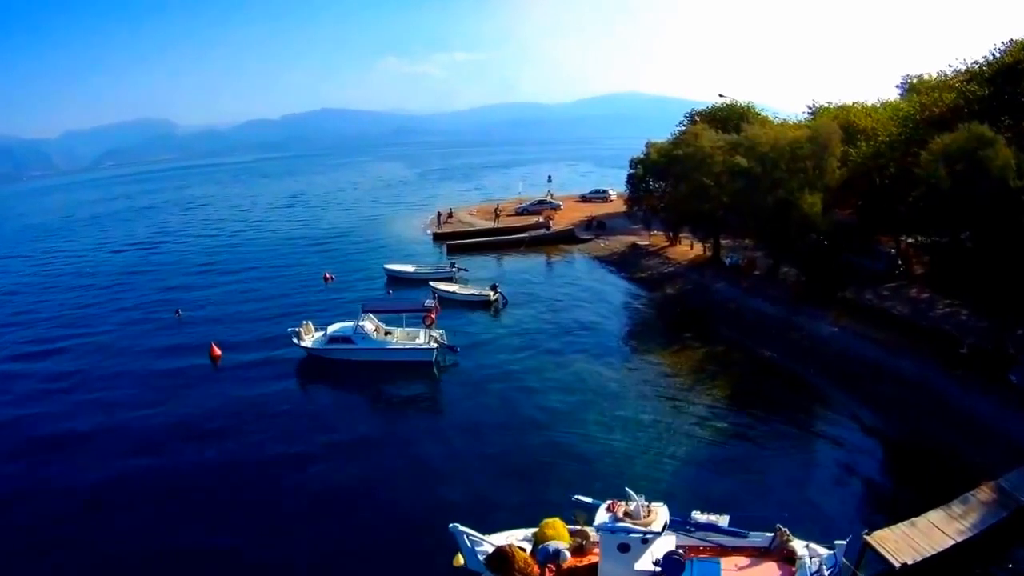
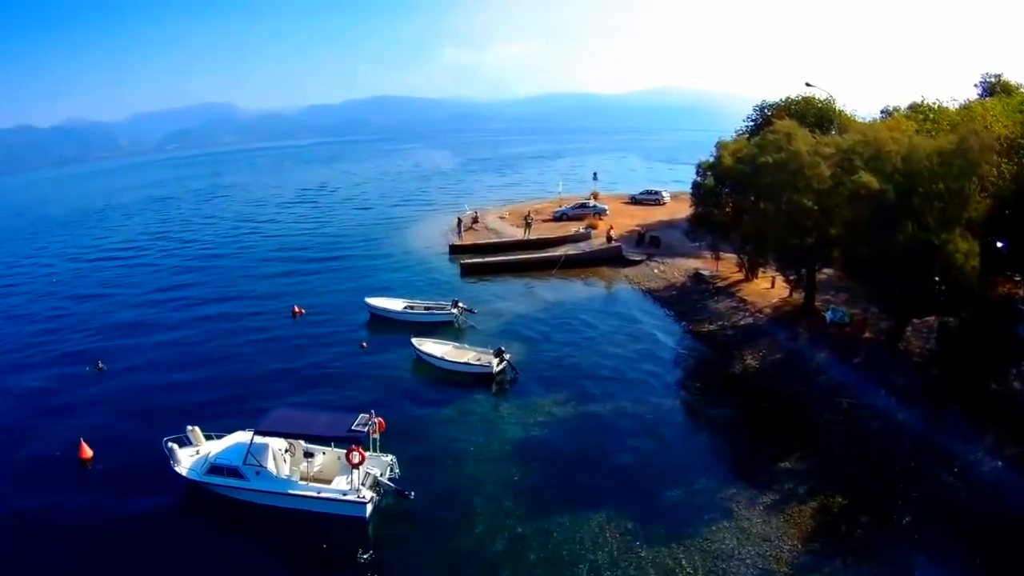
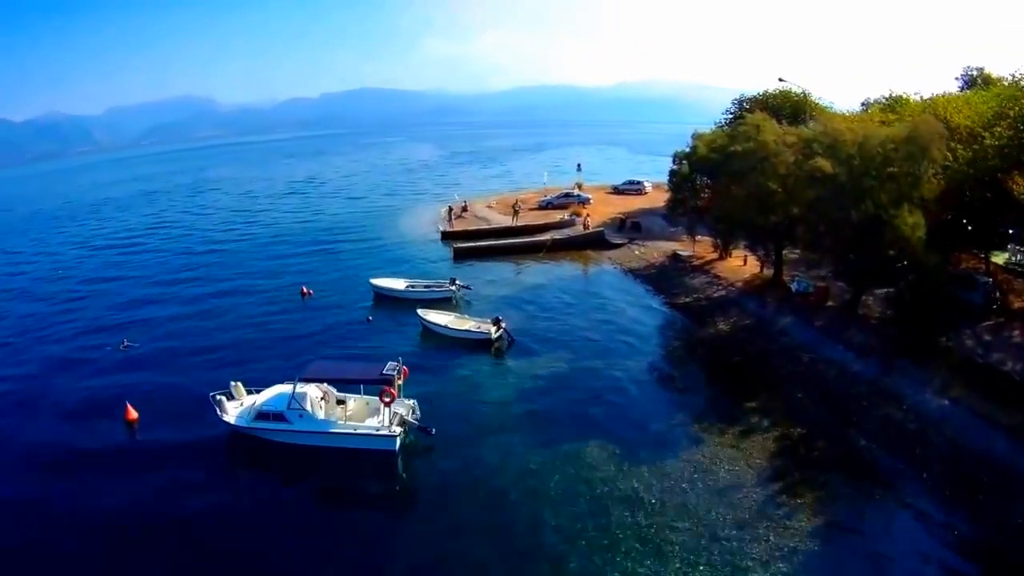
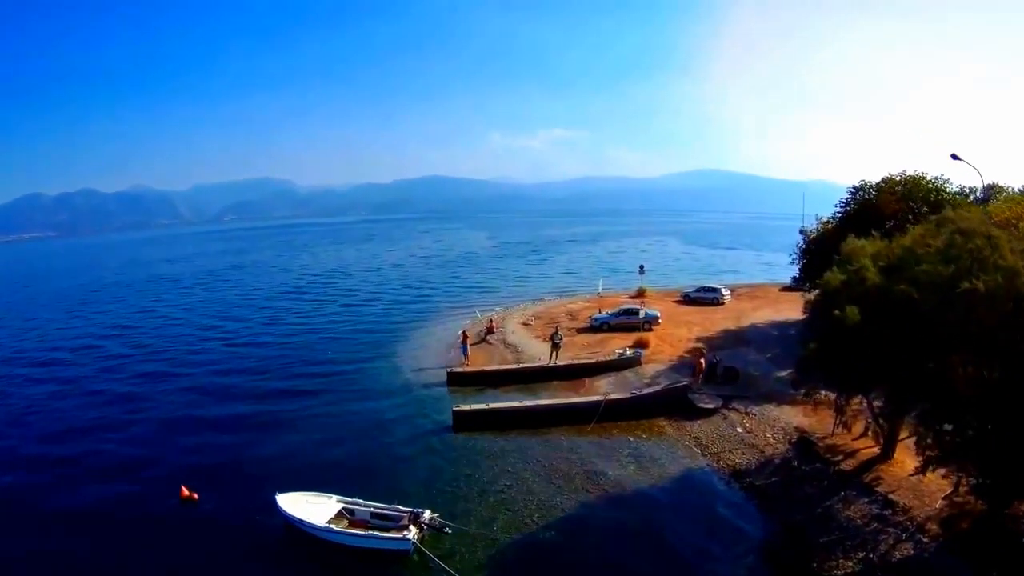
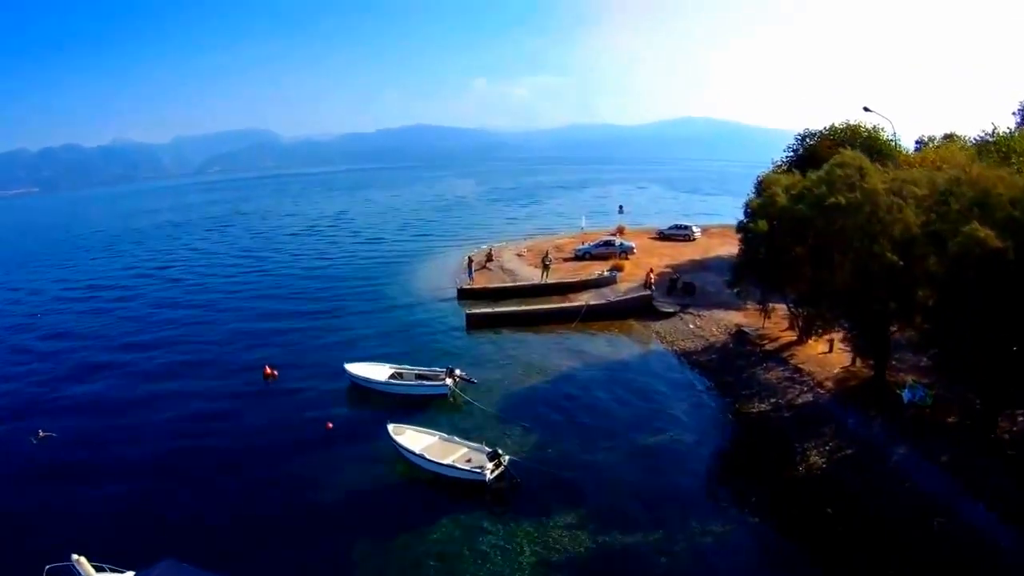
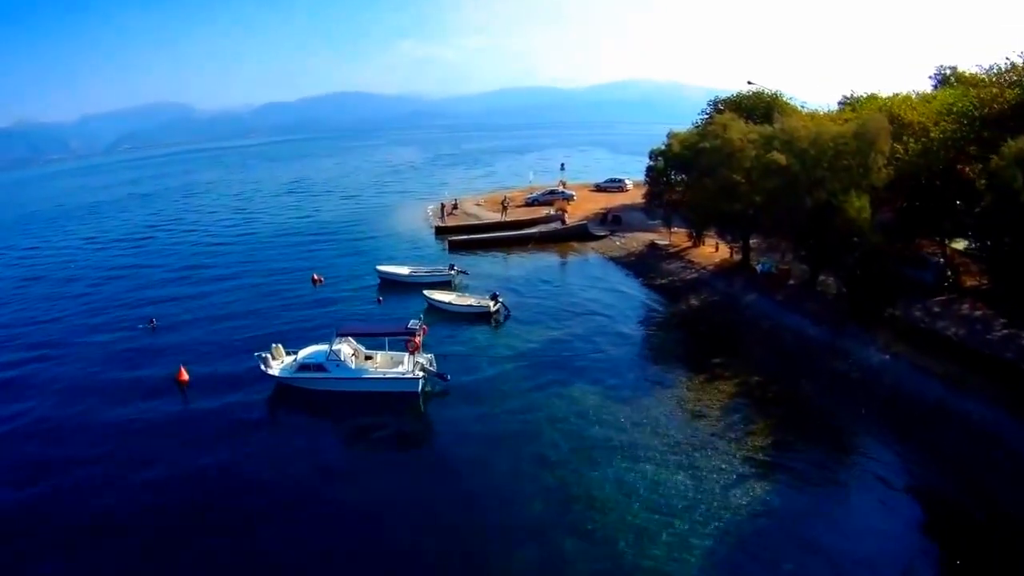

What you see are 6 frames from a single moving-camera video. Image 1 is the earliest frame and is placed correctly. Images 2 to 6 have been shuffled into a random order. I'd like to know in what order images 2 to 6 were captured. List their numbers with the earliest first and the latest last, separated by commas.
6, 3, 2, 5, 4
